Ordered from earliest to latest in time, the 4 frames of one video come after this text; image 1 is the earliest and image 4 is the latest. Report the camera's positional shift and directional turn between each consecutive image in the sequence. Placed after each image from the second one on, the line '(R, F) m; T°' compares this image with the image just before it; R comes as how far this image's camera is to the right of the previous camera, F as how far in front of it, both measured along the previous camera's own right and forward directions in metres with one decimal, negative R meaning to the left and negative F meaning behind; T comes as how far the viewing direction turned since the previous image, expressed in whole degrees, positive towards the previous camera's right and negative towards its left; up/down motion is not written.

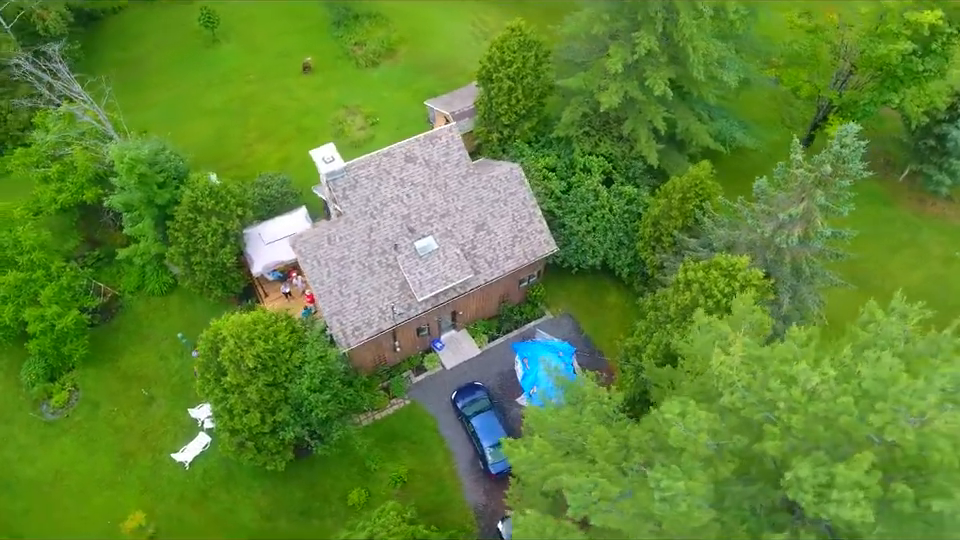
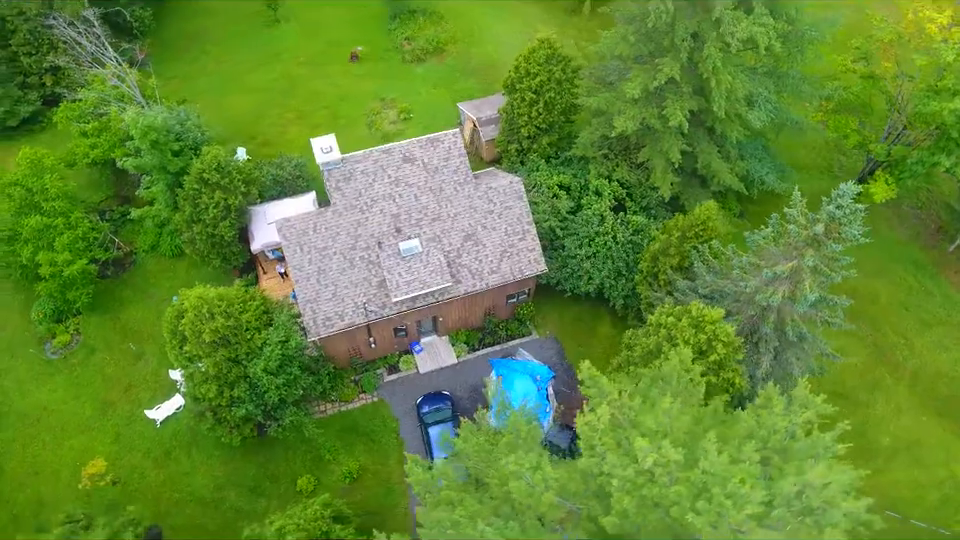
(+3.2, +0.5) m; -6°
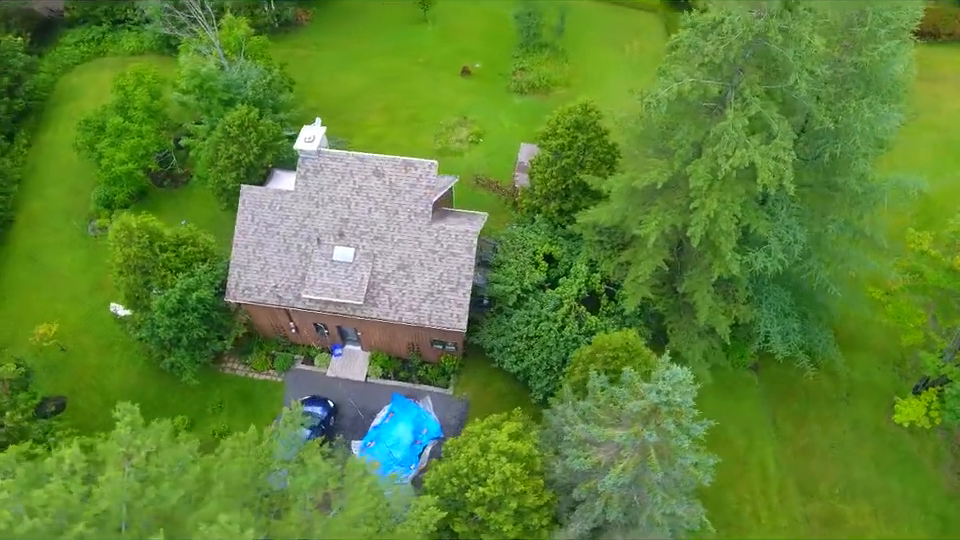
(+9.3, +2.4) m; -17°
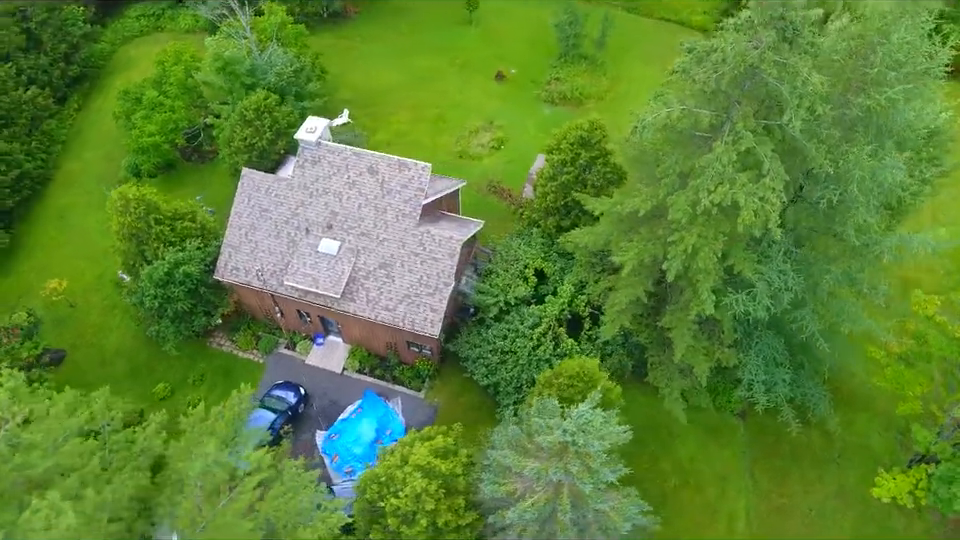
(+2.9, +0.4) m; -5°
